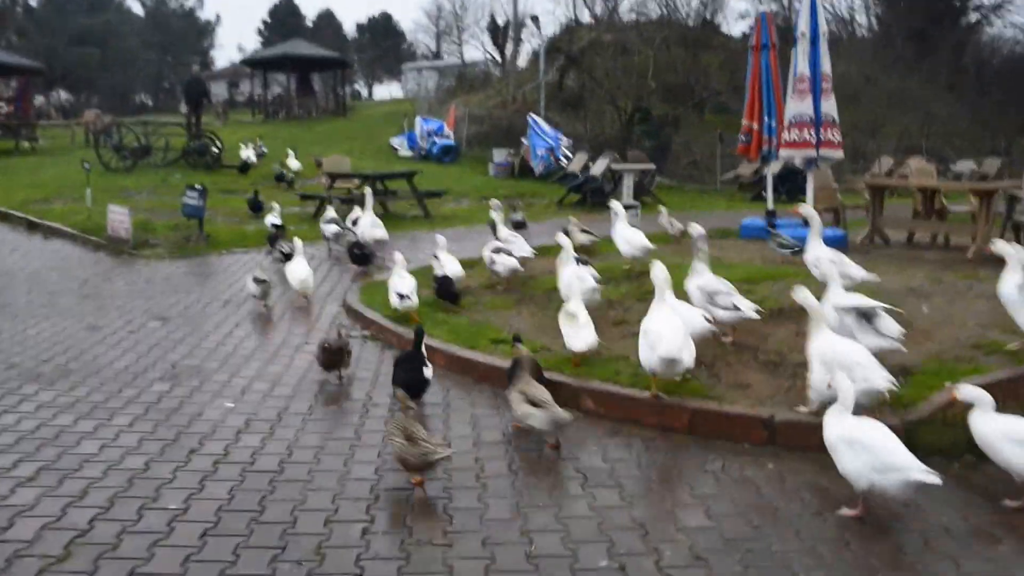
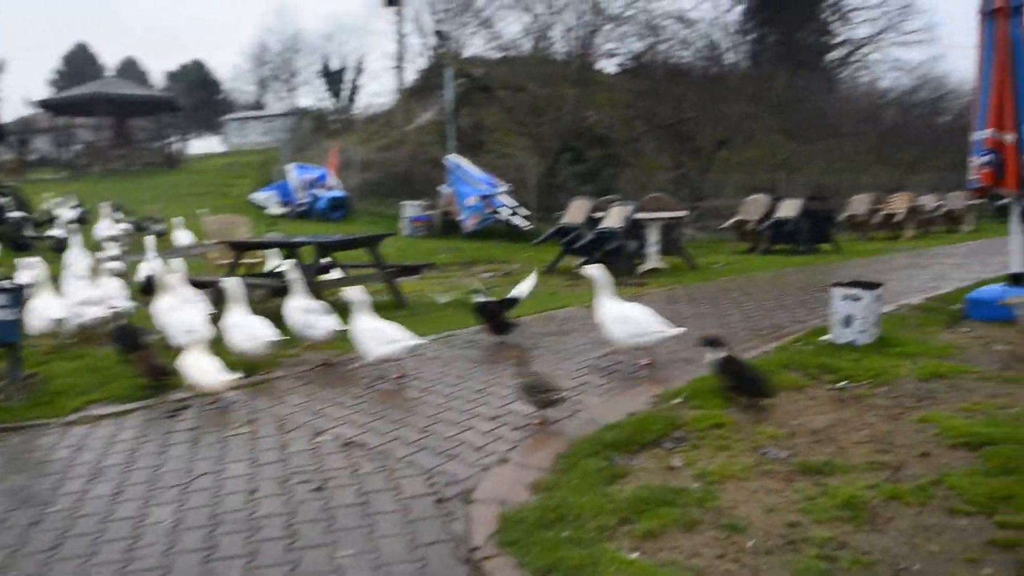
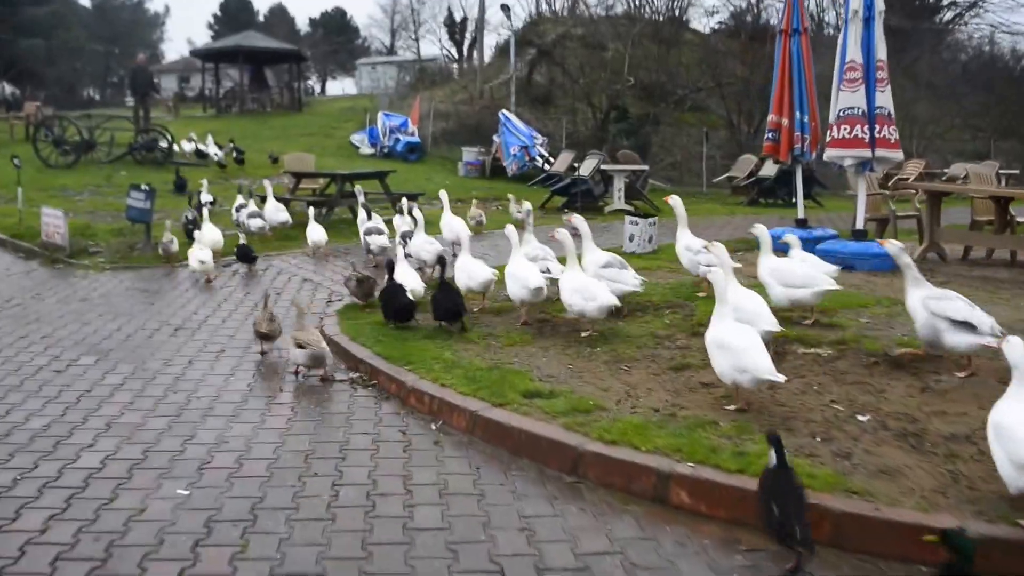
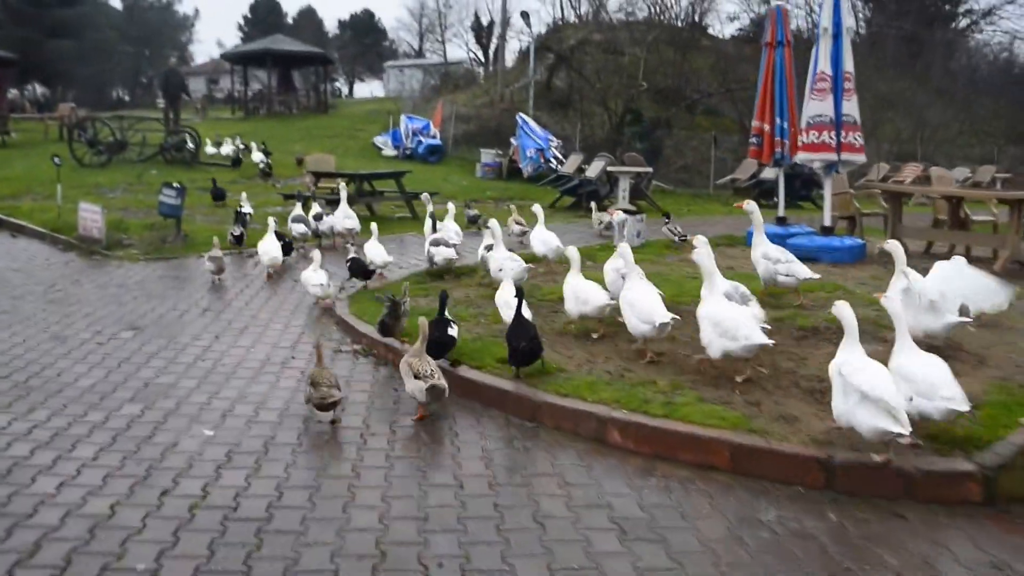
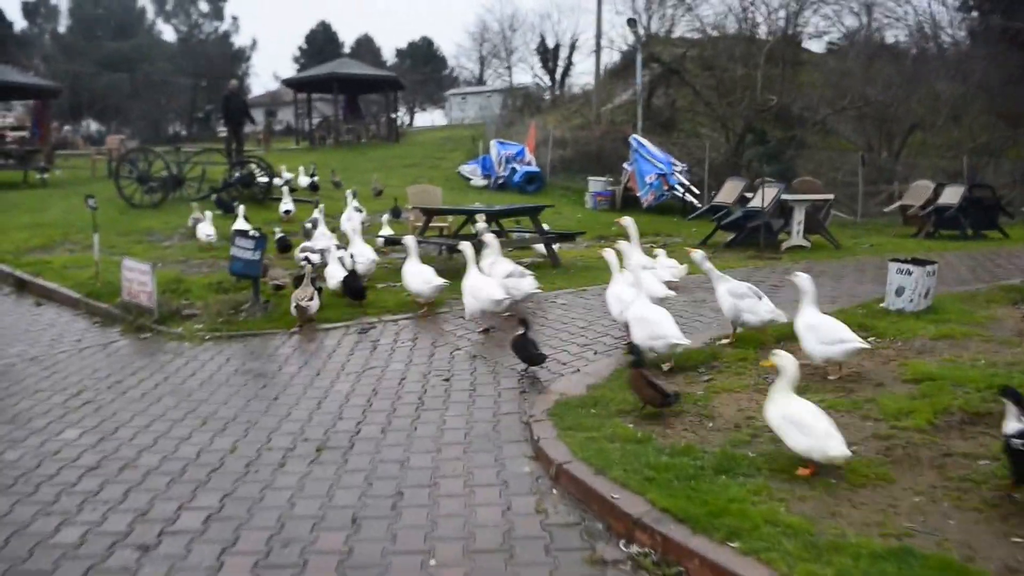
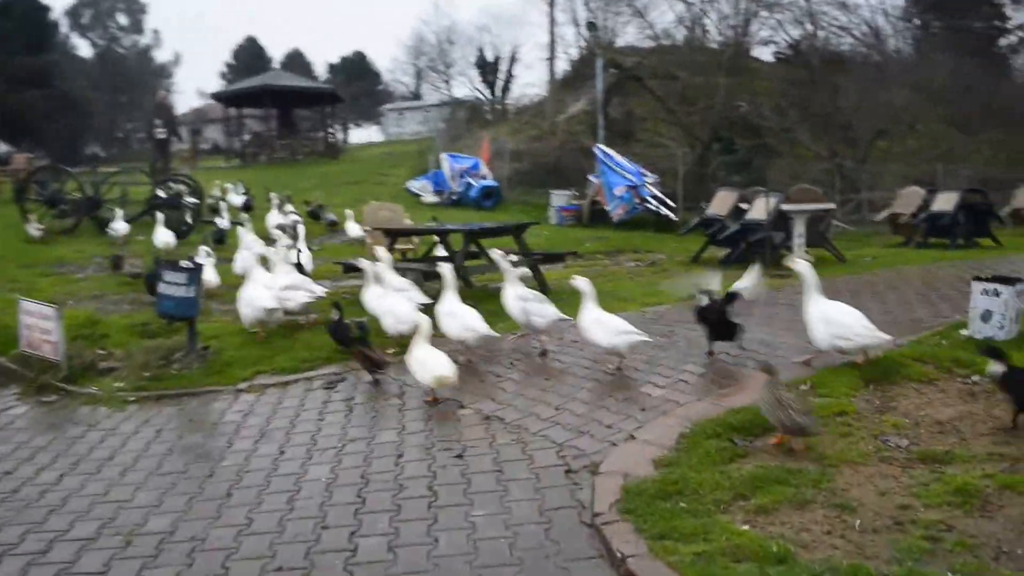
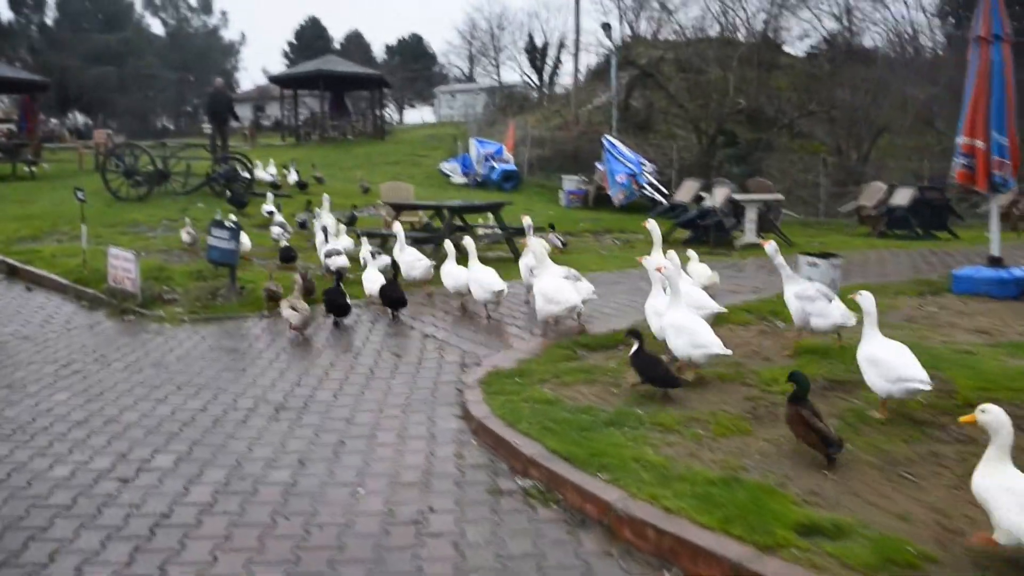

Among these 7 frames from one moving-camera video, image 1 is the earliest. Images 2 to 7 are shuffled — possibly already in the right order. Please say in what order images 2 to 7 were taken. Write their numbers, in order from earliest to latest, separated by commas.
4, 3, 7, 5, 6, 2
